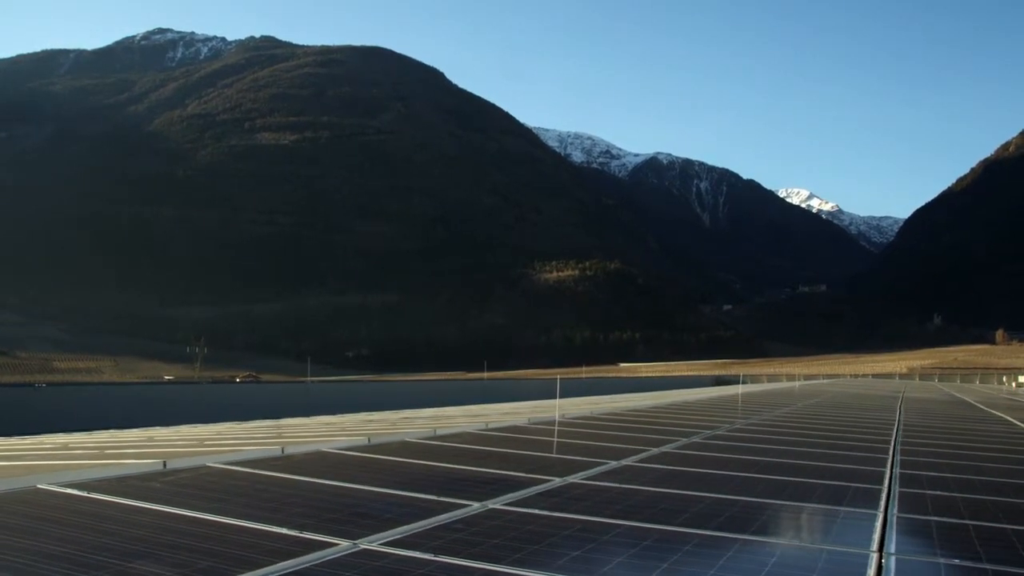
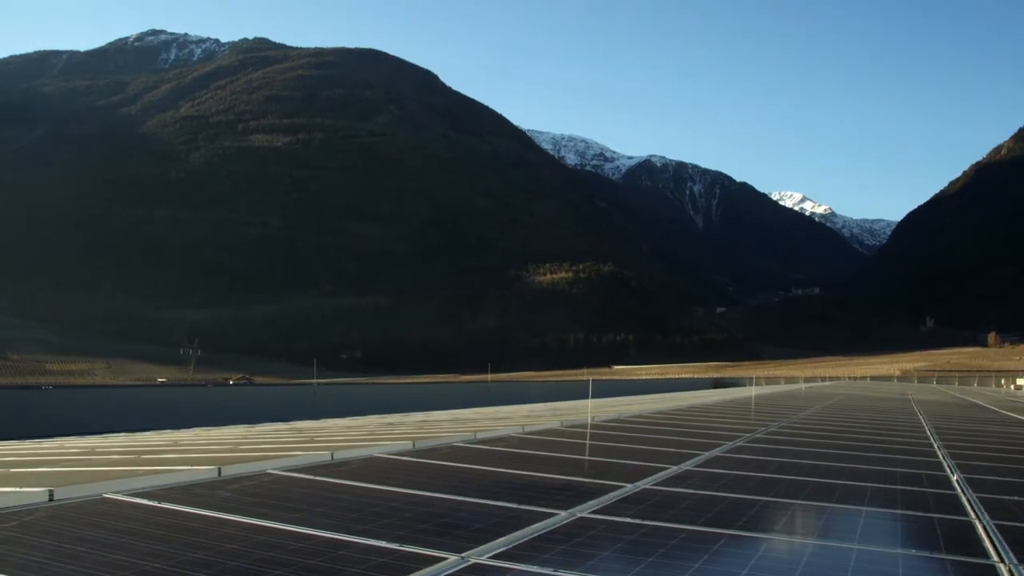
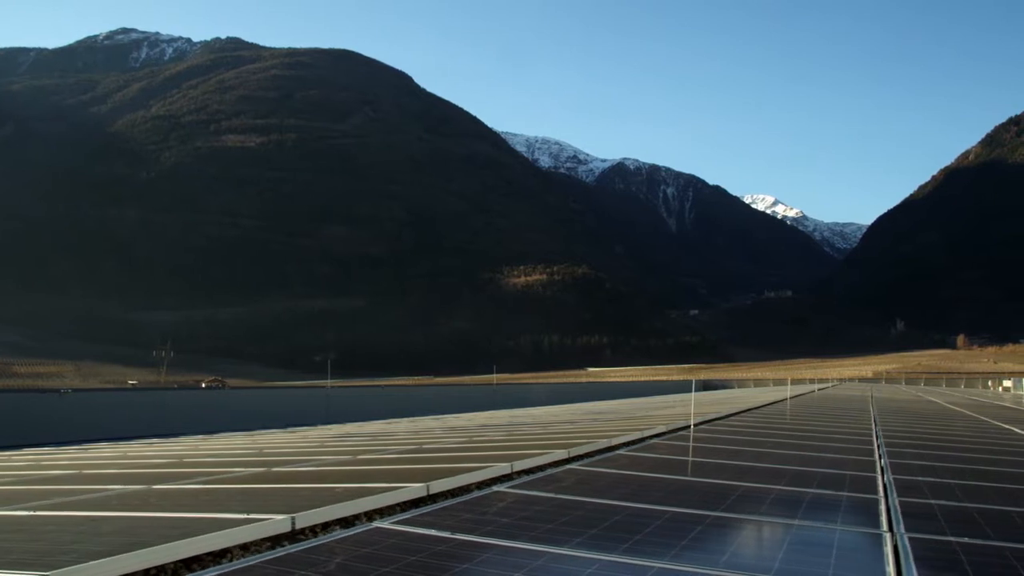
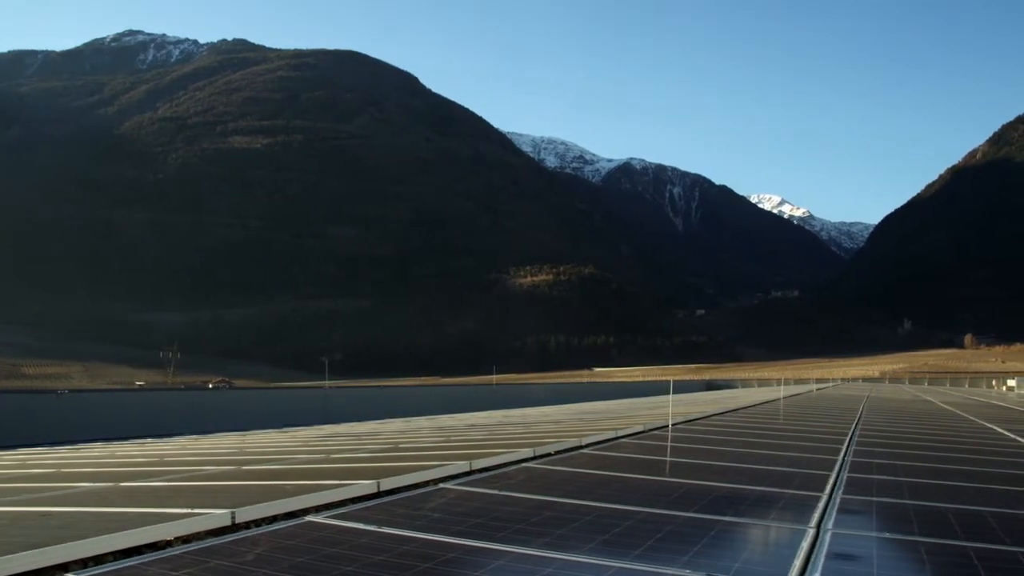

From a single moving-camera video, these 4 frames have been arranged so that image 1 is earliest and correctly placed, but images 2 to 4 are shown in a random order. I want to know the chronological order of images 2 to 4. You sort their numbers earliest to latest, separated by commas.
2, 4, 3
